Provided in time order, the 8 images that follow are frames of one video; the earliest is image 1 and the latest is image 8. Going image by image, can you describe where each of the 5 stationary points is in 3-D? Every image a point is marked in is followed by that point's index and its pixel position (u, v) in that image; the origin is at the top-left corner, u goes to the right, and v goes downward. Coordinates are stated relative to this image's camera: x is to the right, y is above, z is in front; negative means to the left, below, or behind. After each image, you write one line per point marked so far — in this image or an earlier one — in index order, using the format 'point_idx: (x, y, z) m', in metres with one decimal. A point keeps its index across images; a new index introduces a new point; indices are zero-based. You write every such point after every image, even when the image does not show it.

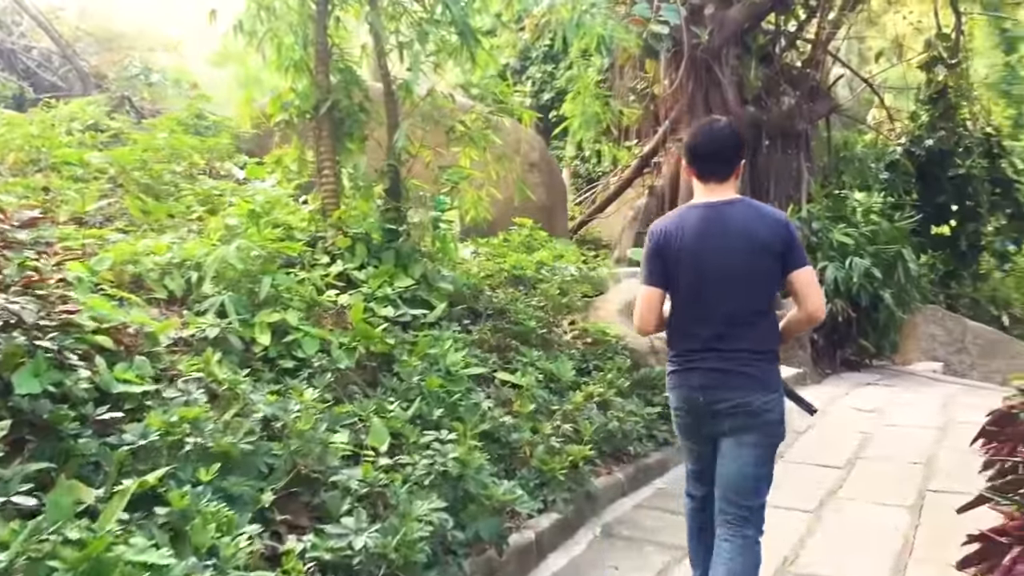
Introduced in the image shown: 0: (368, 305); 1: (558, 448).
0: (-0.5, -0.1, +3.6) m
1: (+0.1, -0.5, +3.2) m
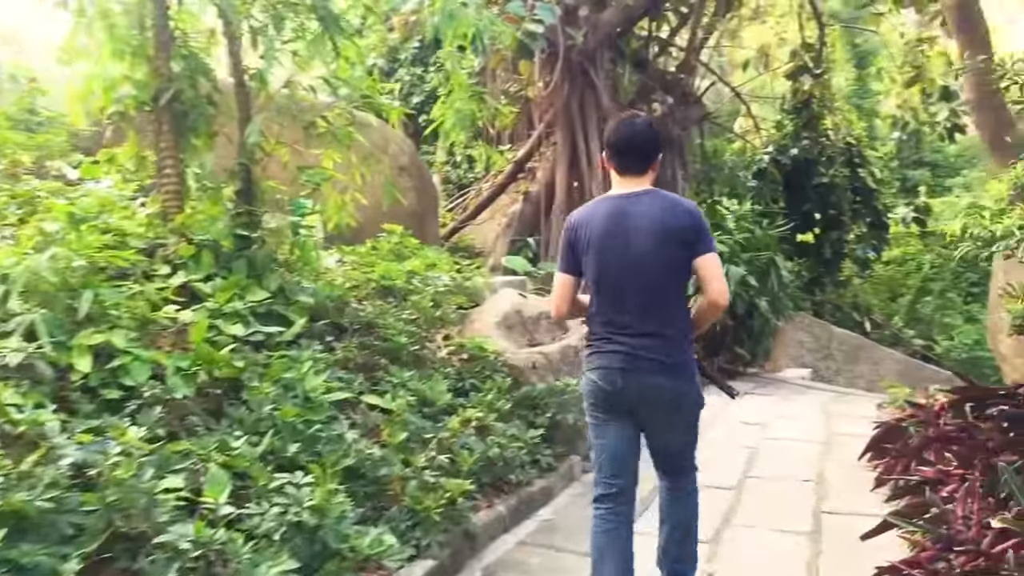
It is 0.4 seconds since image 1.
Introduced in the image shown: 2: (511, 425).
0: (-1.0, -0.1, +3.2) m
1: (-0.2, -0.6, +2.9) m
2: (0.0, -0.5, +3.5) m
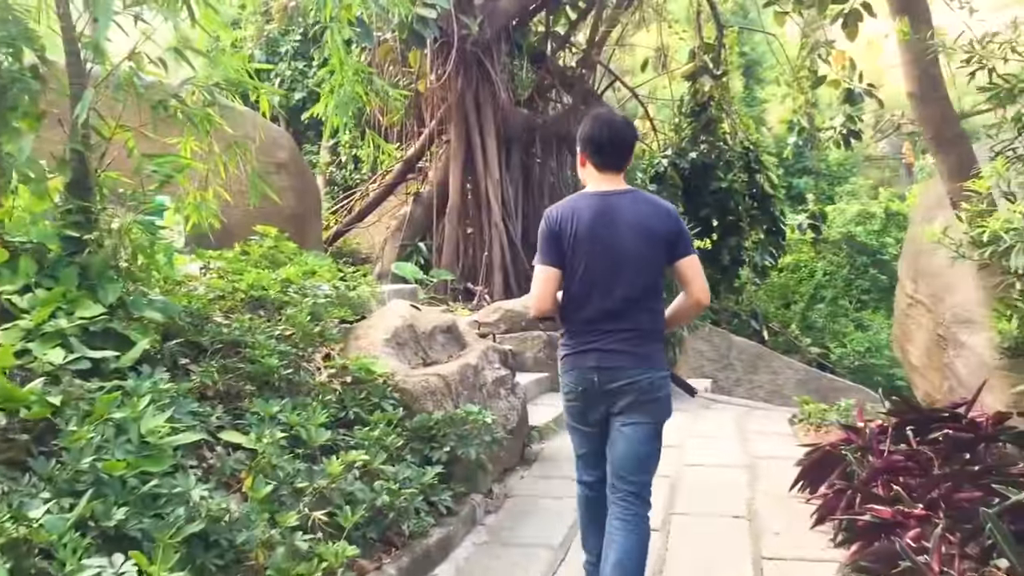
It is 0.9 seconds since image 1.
0: (-1.3, -0.2, +2.6) m
1: (-0.5, -0.6, +2.3) m
2: (-0.3, -0.5, +3.0) m
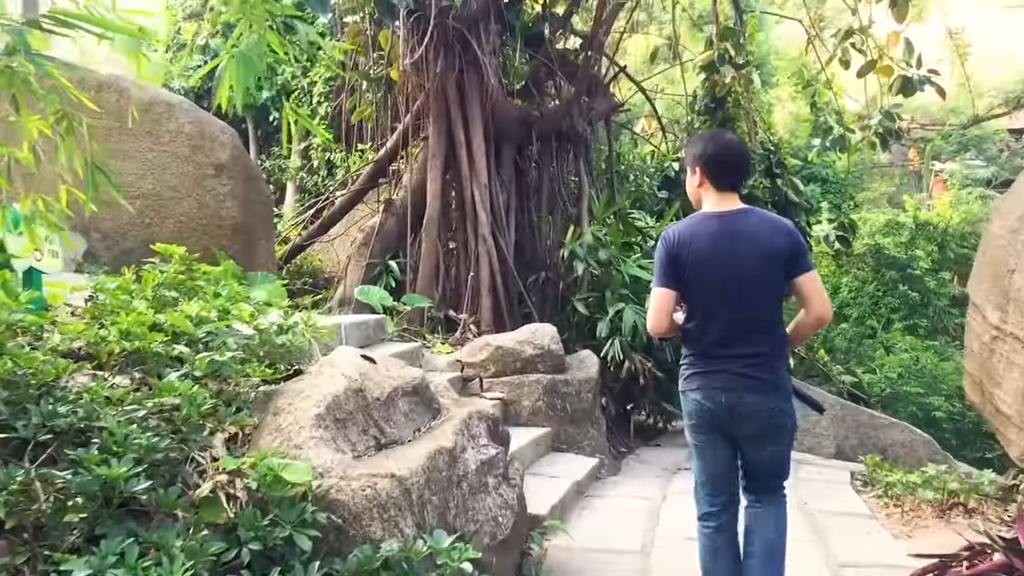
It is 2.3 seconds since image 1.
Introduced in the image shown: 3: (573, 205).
0: (-1.3, -0.3, +1.3) m
1: (-0.5, -0.7, +1.1) m
2: (-0.3, -0.7, +1.7) m
3: (+0.4, +0.5, +6.2) m
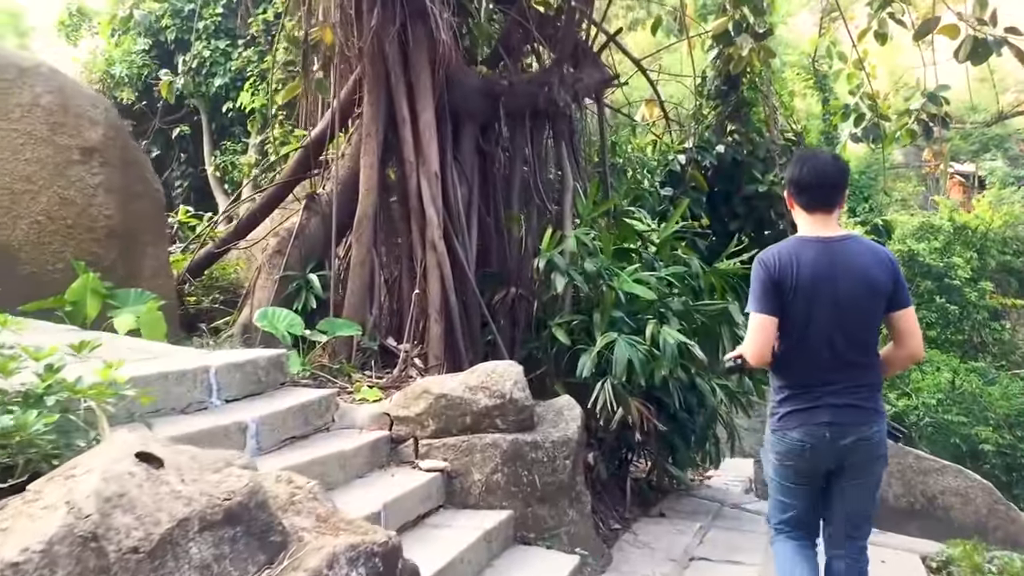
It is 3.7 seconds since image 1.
0: (-1.5, -0.3, 0.0) m
1: (-0.7, -0.8, -0.3) m
2: (-0.5, -0.7, +0.4) m
3: (+0.2, +0.4, +4.9) m
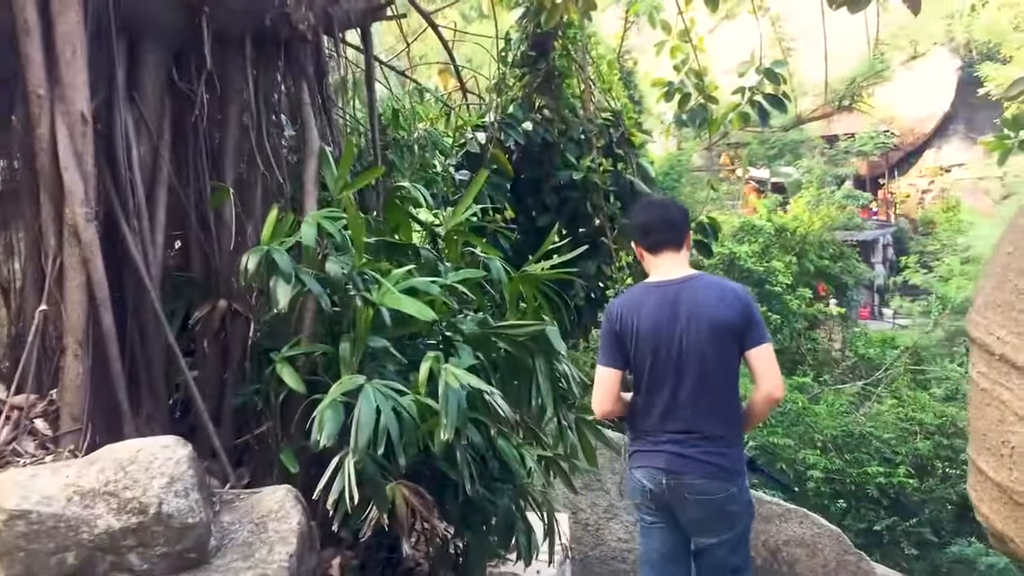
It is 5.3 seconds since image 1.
0: (-1.4, -0.4, -1.8) m
1: (-0.6, -0.8, -1.9) m
2: (-0.6, -0.8, -1.2) m
3: (-0.7, +0.4, +3.3) m
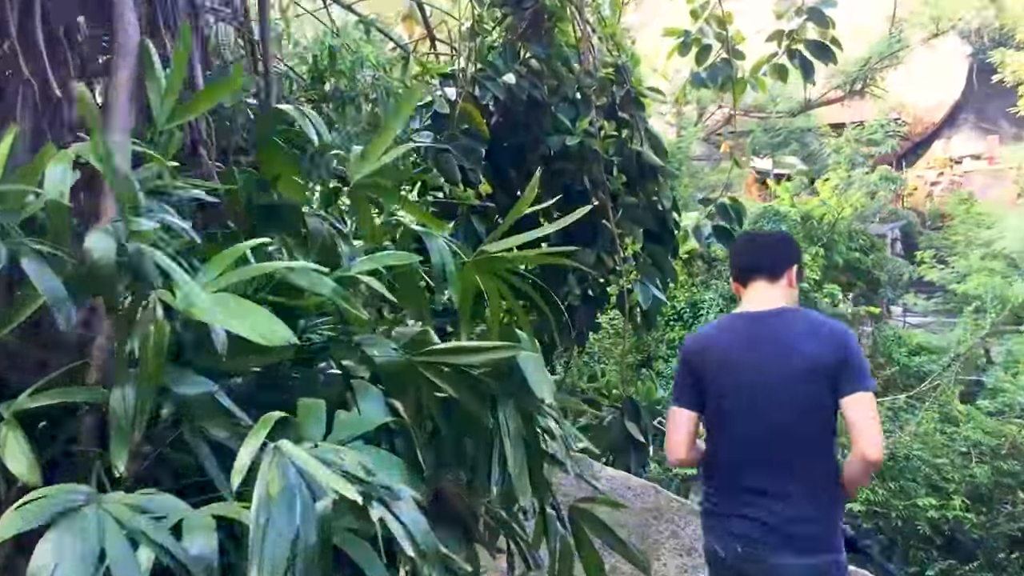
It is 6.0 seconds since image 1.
0: (-1.5, -0.4, -3.2) m
1: (-0.6, -0.8, -3.3) m
2: (-0.6, -0.8, -2.6) m
3: (-0.8, +0.4, +2.0) m
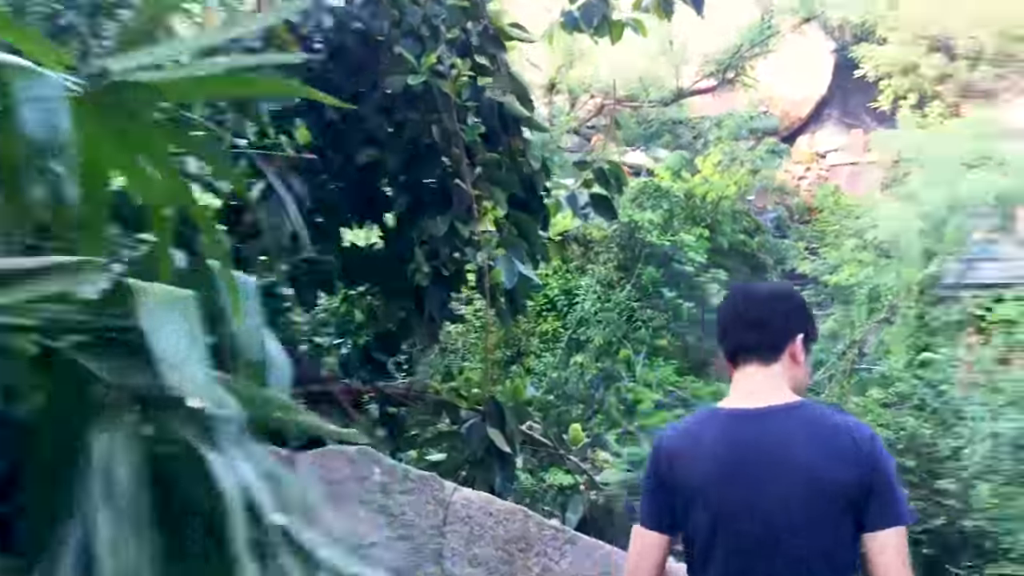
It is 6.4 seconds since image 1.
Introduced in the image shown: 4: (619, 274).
0: (-1.1, -0.3, -4.3) m
1: (-0.3, -0.7, -4.3) m
2: (-0.4, -0.7, -3.6) m
3: (-1.1, +0.5, +0.9) m
4: (+0.8, +0.1, +6.9) m
